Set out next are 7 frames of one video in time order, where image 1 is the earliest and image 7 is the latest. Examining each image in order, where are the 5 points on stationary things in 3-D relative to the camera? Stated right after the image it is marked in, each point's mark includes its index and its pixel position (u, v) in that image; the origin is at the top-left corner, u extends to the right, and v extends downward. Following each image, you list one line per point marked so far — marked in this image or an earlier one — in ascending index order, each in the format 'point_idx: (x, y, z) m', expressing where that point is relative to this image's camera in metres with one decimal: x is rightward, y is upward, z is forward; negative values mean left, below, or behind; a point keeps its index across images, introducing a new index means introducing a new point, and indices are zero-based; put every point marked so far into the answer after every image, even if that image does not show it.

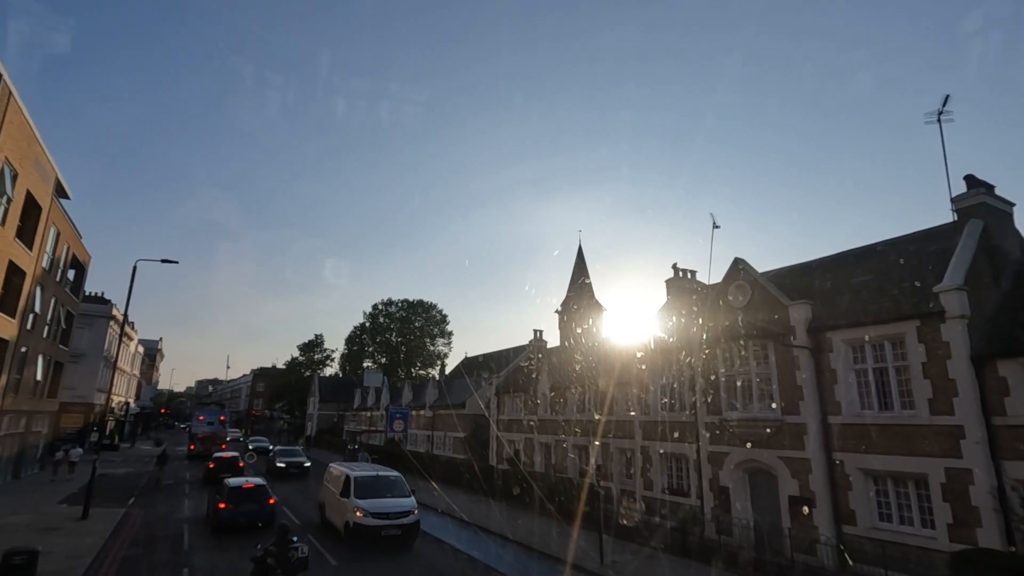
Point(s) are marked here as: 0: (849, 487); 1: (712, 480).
0: (+8.6, -5.1, +13.7) m
1: (+6.3, -6.0, +16.9) m
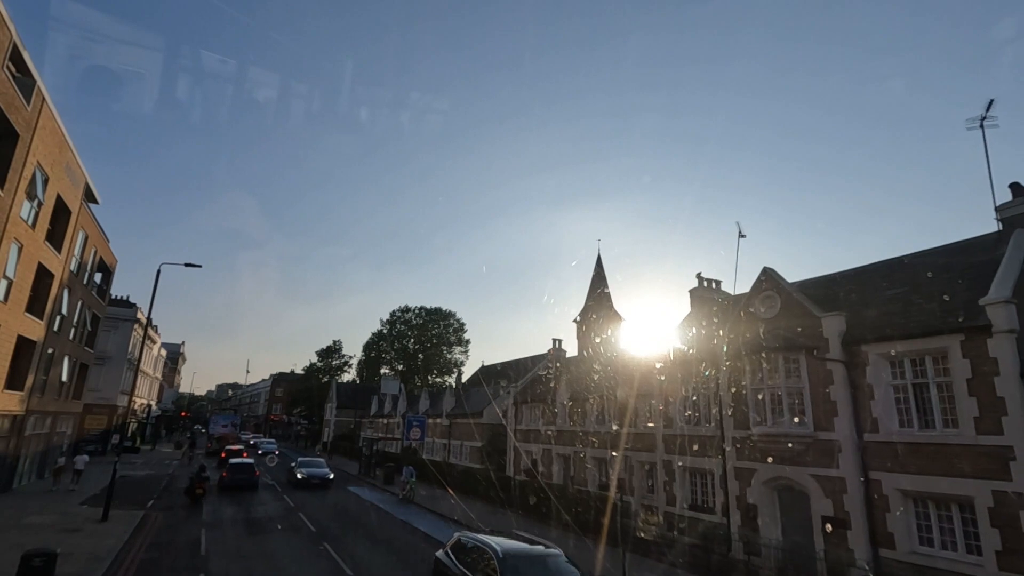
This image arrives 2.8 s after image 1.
0: (+9.1, -5.4, +13.1) m
1: (+6.9, -6.4, +16.3) m
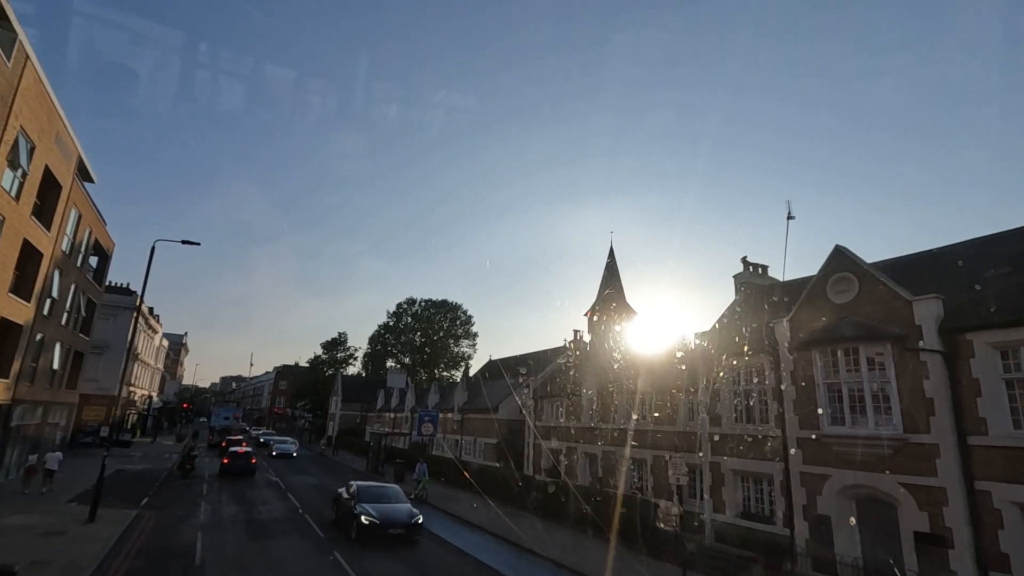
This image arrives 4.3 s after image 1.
0: (+10.1, -4.9, +11.1) m
1: (+7.9, -5.8, +14.3) m
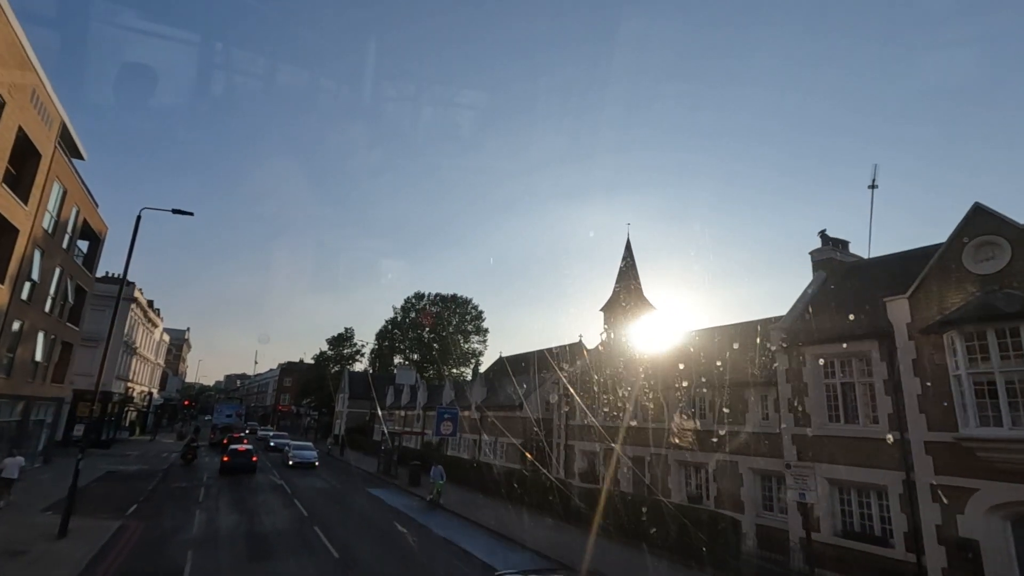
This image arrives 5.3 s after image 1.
0: (+11.4, -4.2, +8.2) m
1: (+9.2, -5.1, +11.5) m
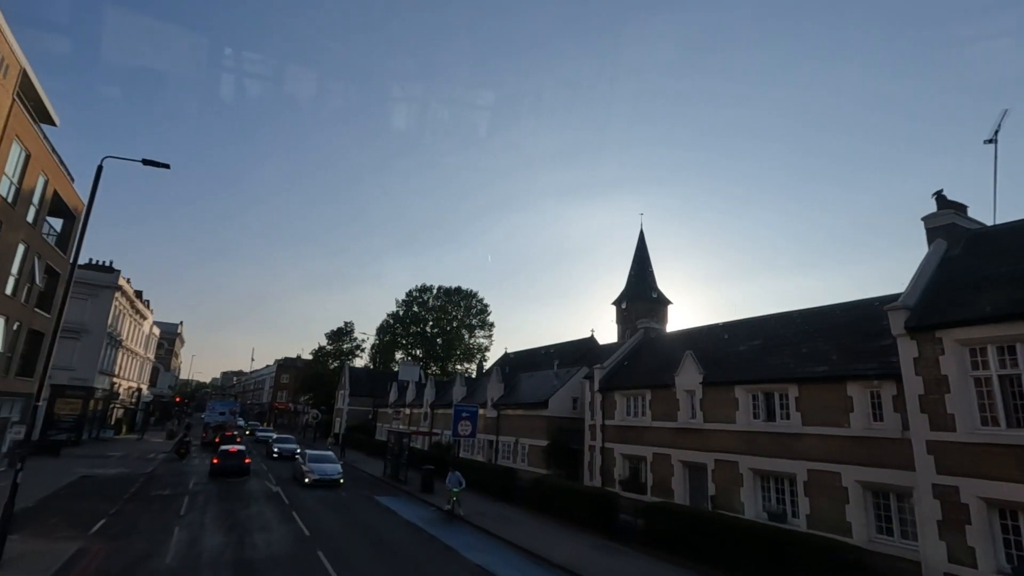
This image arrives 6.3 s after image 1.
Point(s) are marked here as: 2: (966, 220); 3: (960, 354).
0: (+12.7, -3.5, +5.1) m
1: (+10.5, -4.4, +8.3) m
2: (+12.3, +1.9, +14.6) m
3: (+9.9, -1.5, +12.3) m
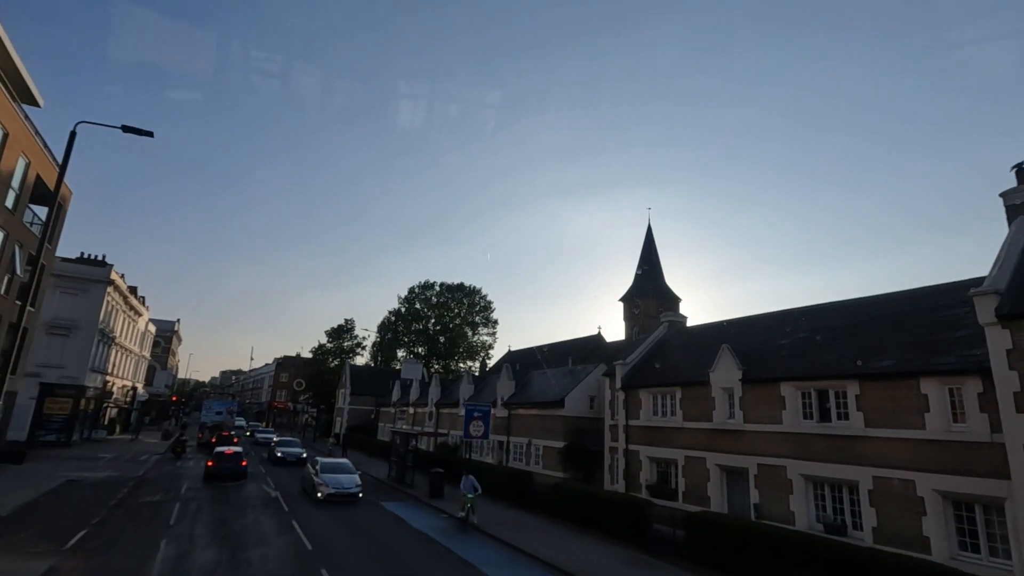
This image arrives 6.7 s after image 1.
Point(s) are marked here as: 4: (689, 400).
0: (+13.4, -3.1, +3.5) m
1: (+11.2, -4.0, +6.7) m
2: (+13.0, +2.3, +12.9) m
3: (+10.5, -1.1, +10.7) m
4: (+6.2, -4.2, +19.5) m
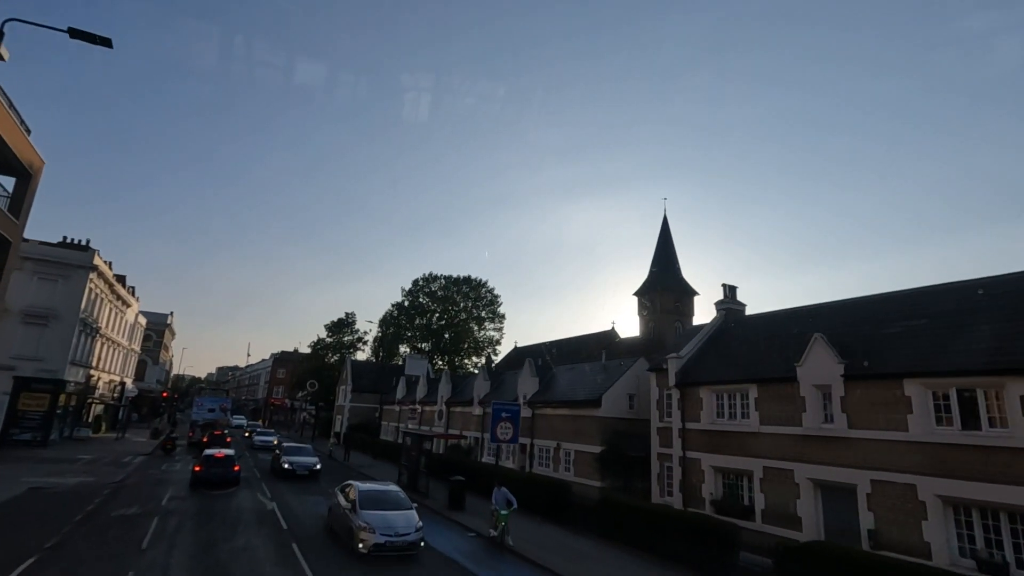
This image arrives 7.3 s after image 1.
0: (+14.7, -2.6, +0.4) m
1: (+12.5, -3.5, +3.7) m
2: (+14.3, +2.8, +9.9) m
3: (+11.9, -0.5, +7.6) m
4: (+7.5, -3.6, +16.4) m
